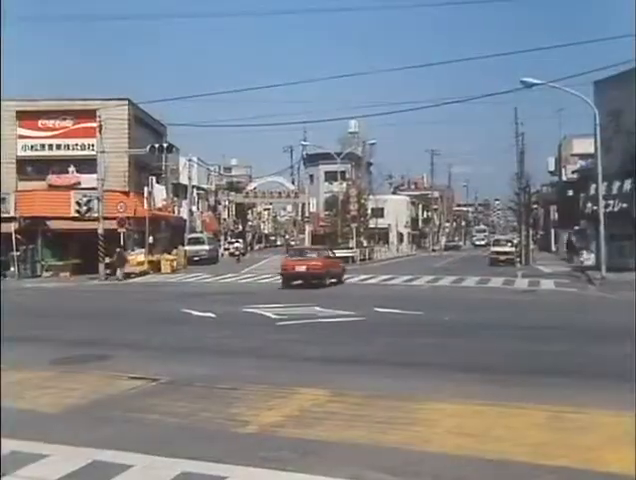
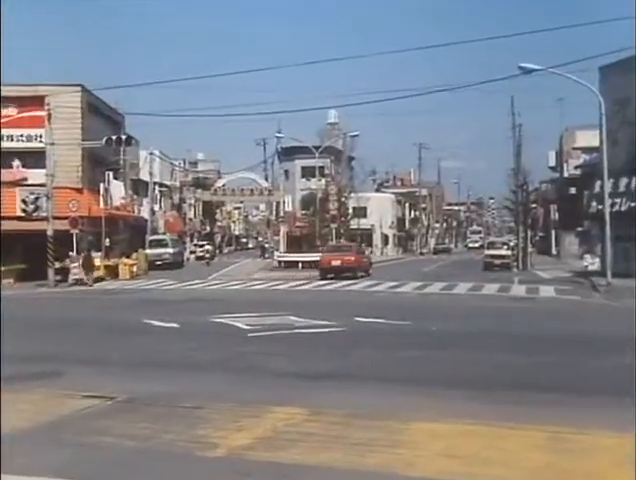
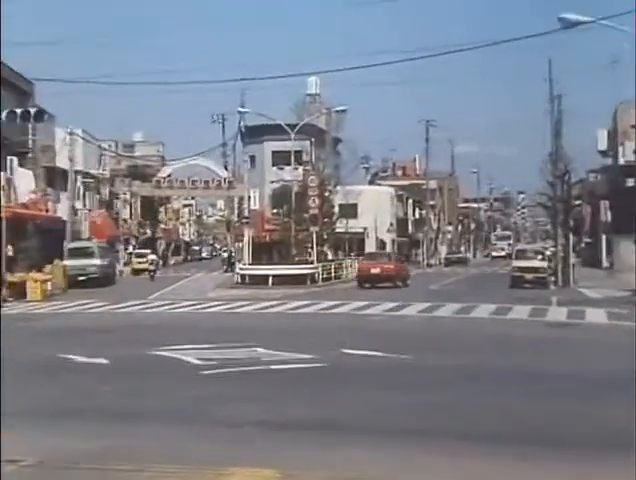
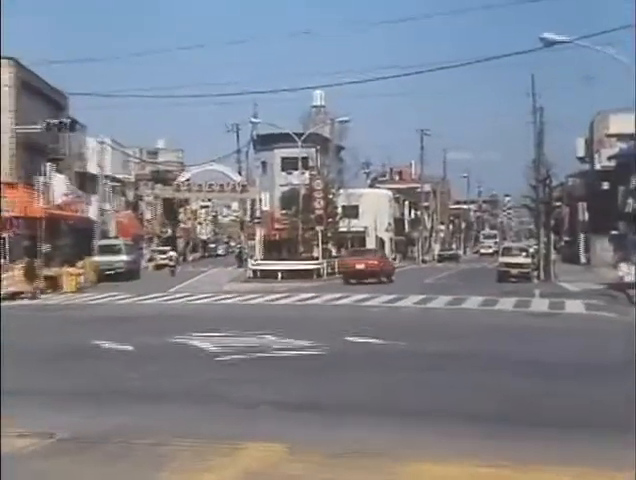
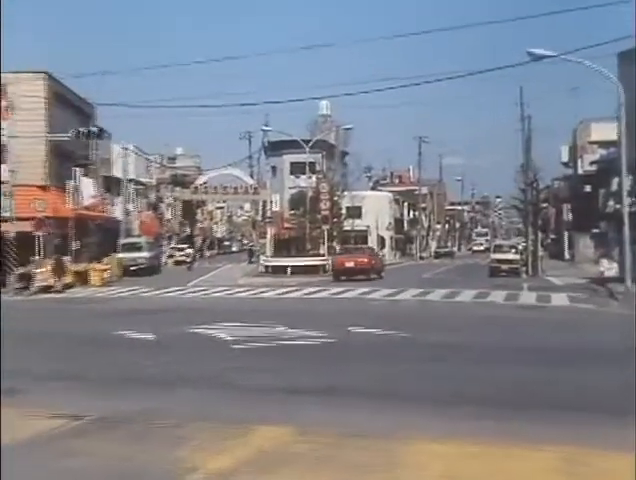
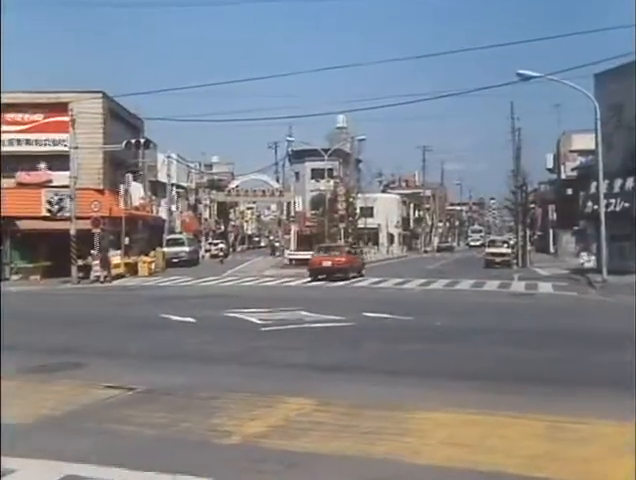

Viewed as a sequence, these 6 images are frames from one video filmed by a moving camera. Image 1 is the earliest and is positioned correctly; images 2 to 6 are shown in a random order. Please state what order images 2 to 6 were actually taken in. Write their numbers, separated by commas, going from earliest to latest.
6, 2, 5, 4, 3
